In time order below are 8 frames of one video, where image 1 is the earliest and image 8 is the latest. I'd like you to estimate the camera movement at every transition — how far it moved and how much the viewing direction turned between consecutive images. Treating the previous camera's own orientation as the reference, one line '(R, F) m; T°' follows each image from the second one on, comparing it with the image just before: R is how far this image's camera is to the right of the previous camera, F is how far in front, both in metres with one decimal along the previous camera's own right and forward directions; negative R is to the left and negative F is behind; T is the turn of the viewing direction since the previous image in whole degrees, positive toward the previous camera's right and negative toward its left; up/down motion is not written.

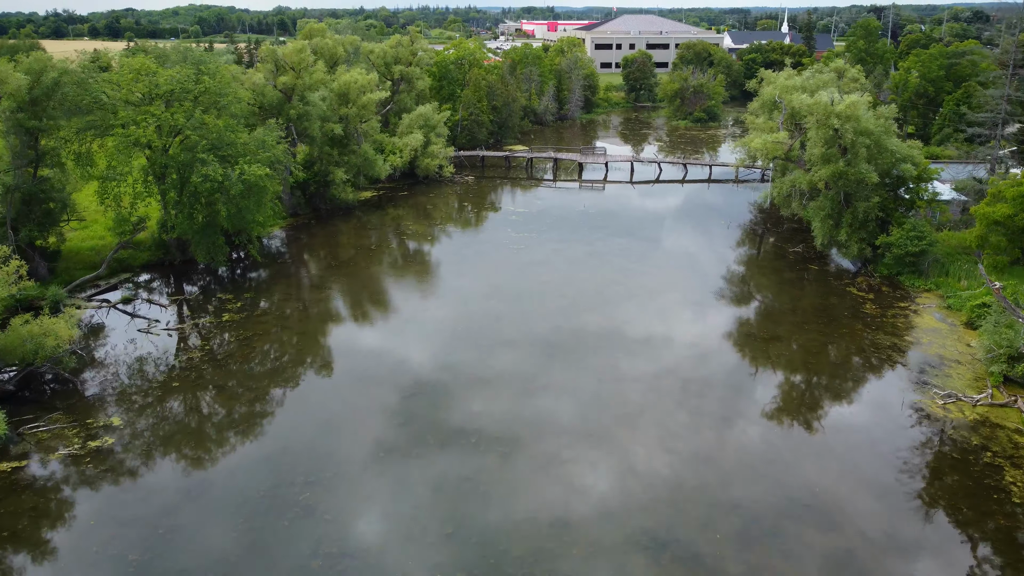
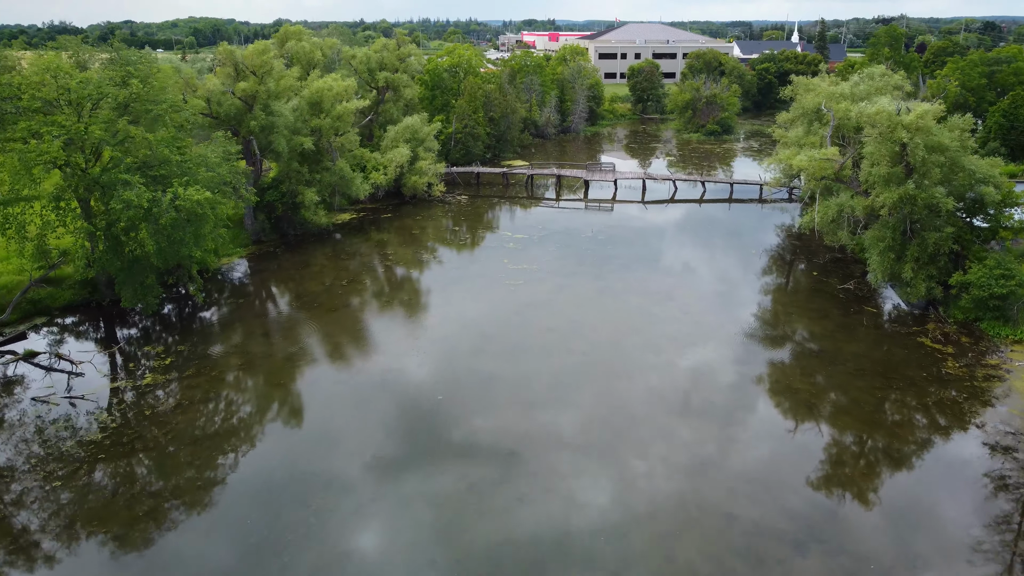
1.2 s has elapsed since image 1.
(+0.1, +4.4) m; 0°
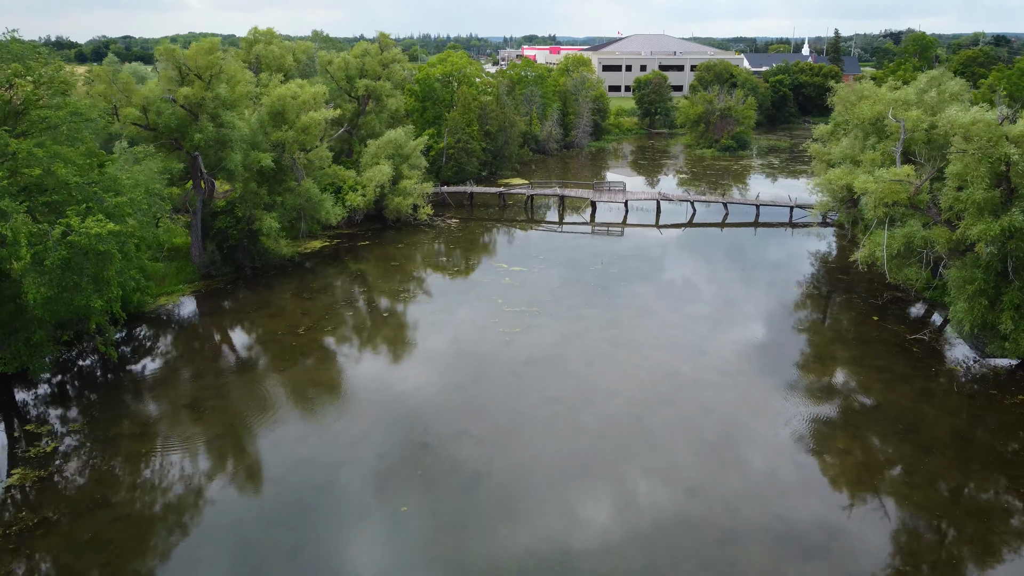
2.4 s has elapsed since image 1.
(+0.1, +4.4) m; 0°
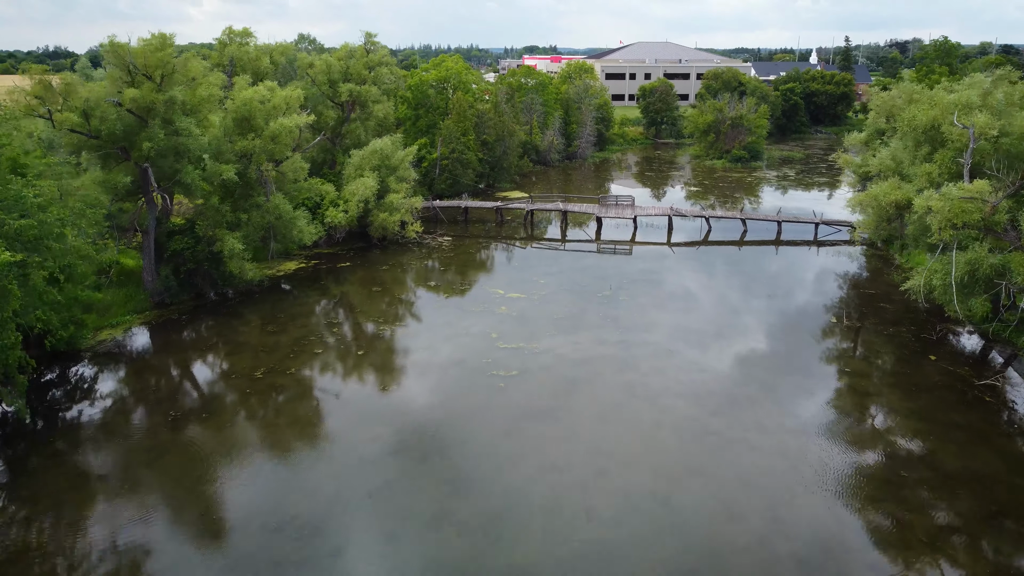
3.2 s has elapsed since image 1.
(+0.1, +2.9) m; 0°
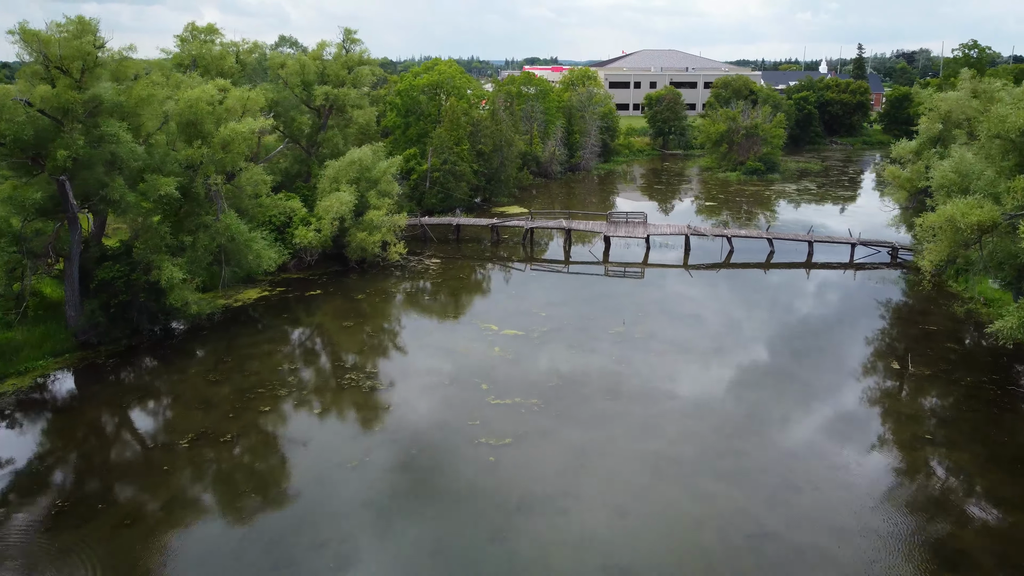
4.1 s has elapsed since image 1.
(+0.1, +3.5) m; 0°
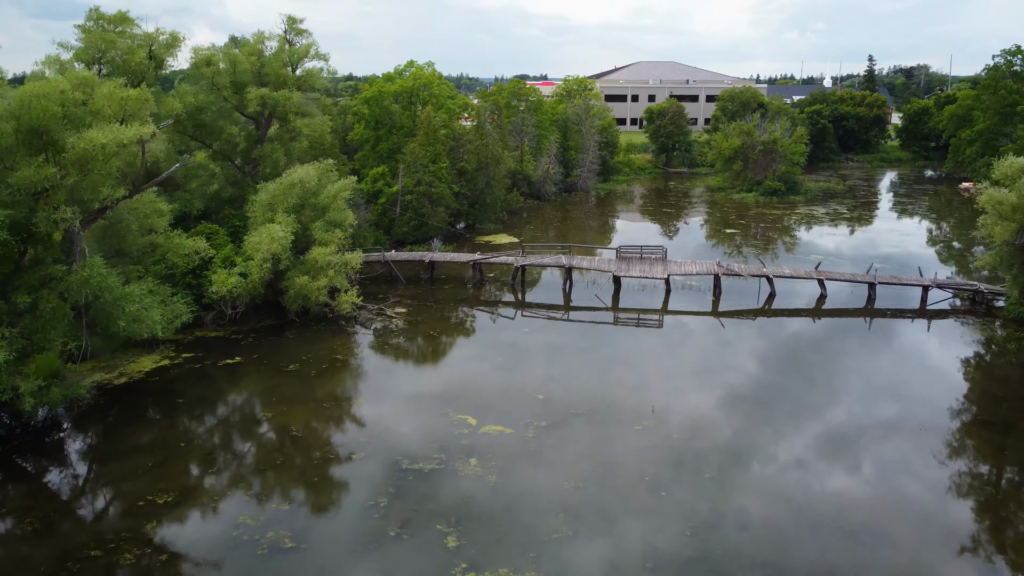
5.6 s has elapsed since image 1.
(+0.1, +5.5) m; +1°
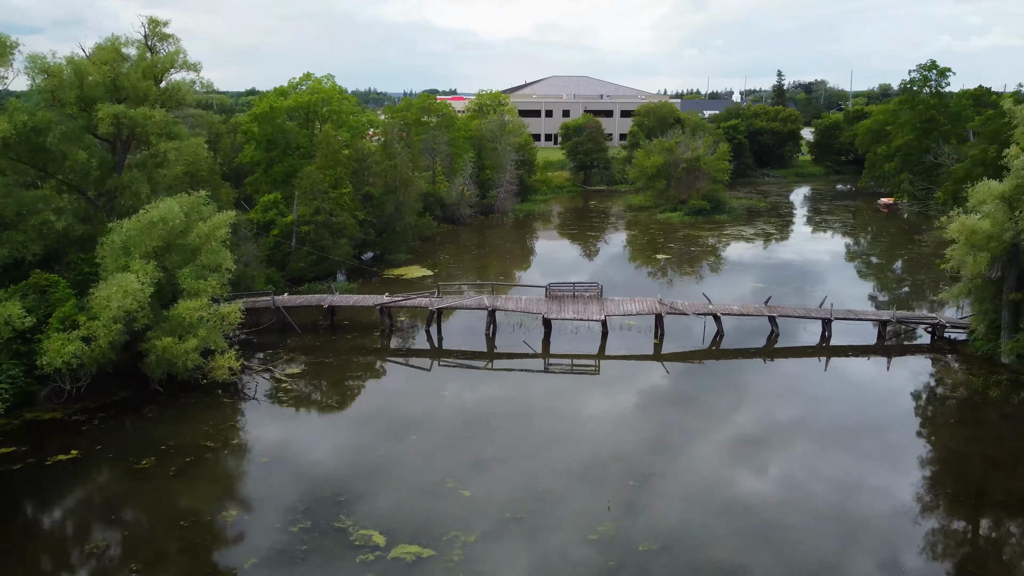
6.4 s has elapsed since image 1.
(0.0, +2.9) m; +6°
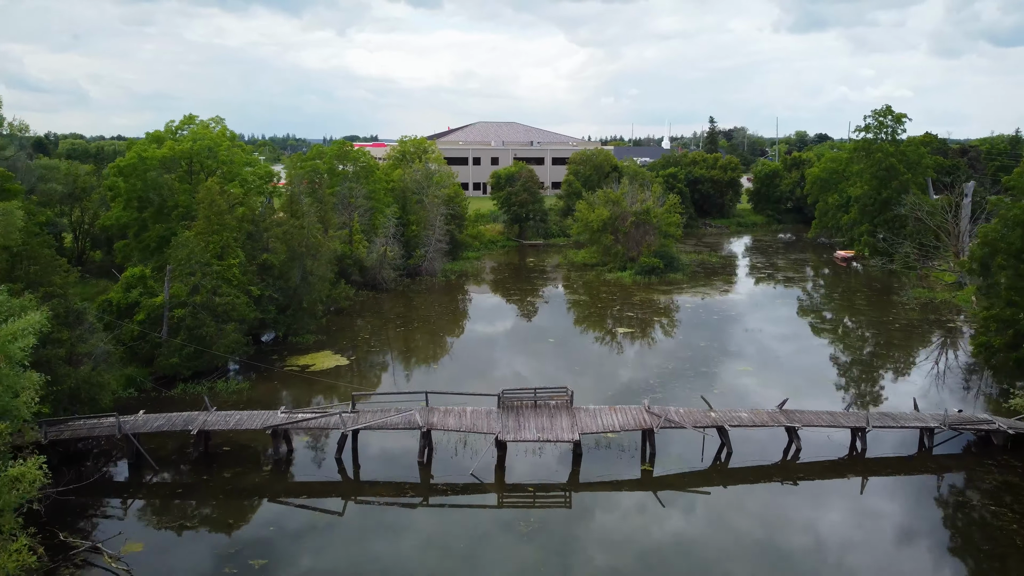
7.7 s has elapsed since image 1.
(-0.3, +4.8) m; +5°
